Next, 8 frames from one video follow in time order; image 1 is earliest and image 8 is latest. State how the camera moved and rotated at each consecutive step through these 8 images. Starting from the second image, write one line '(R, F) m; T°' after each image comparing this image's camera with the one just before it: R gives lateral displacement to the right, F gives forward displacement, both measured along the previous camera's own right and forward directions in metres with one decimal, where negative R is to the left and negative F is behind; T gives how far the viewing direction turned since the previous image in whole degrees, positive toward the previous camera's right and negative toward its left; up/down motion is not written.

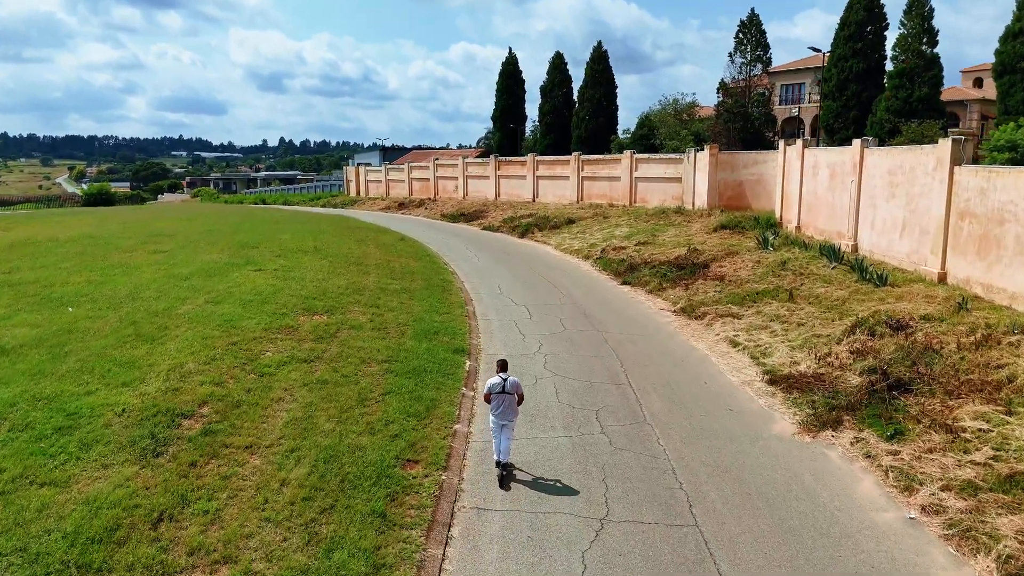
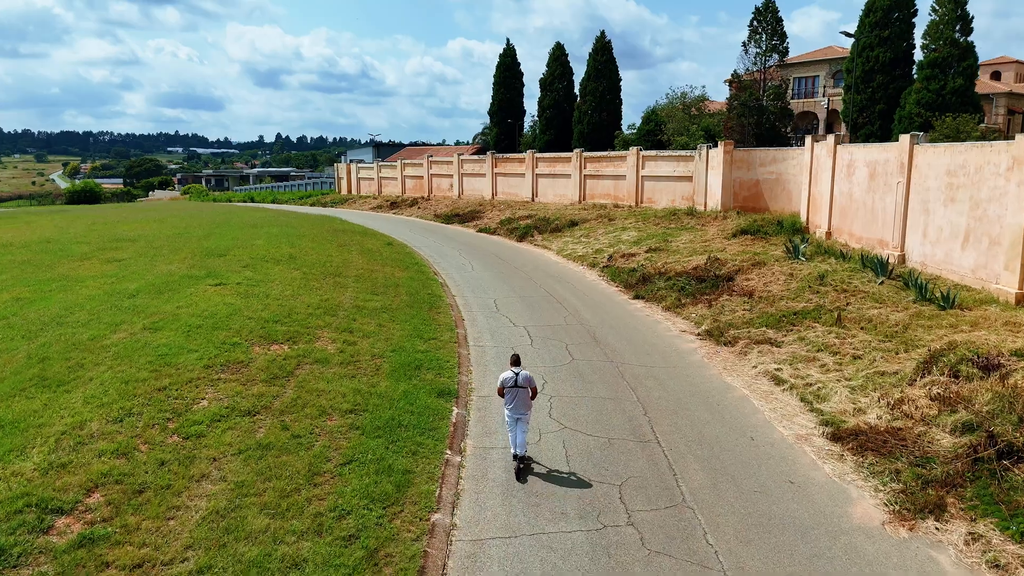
(0.0, +2.0) m; 0°
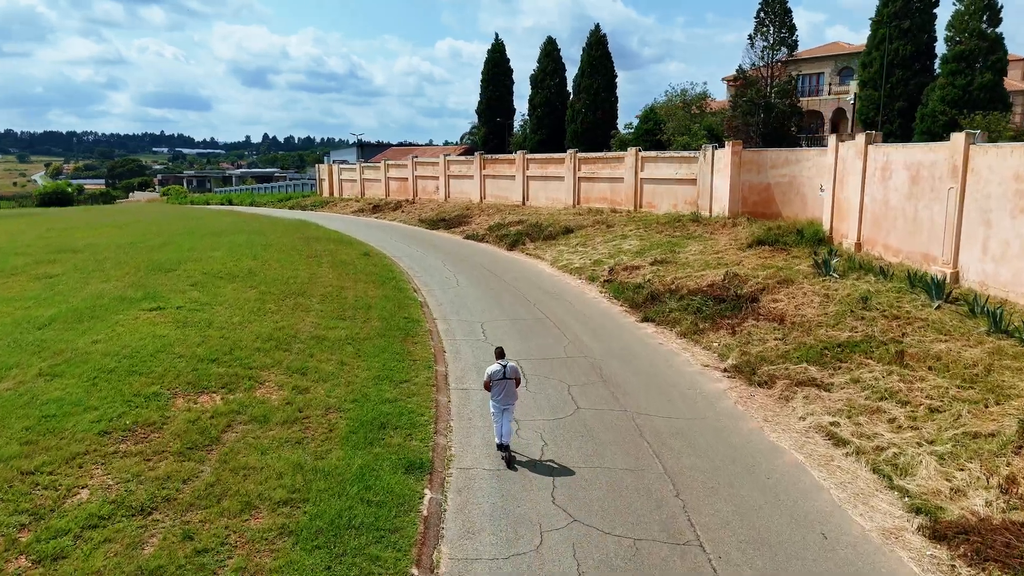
(0.0, +2.0) m; +1°
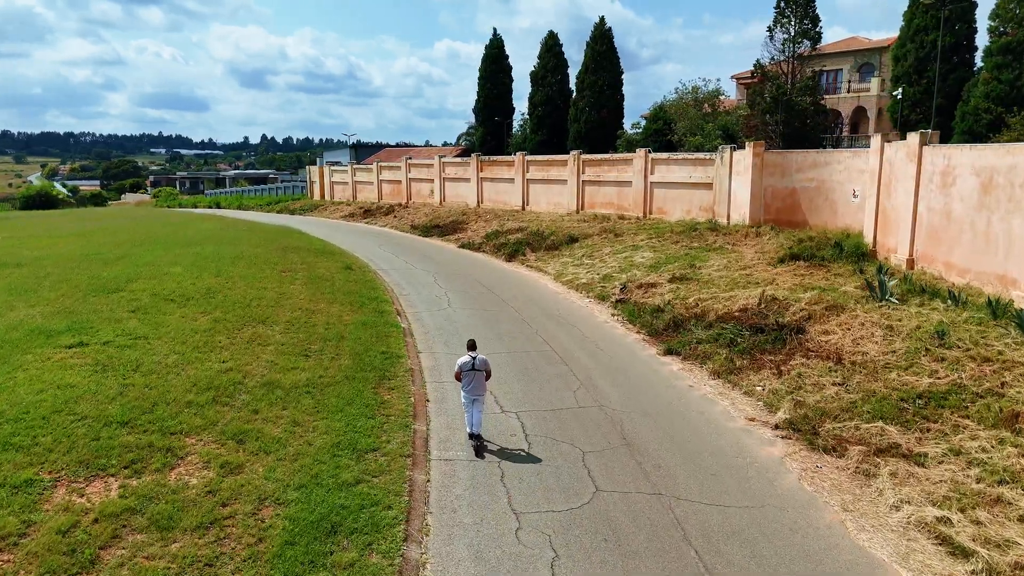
(0.0, +2.0) m; 0°
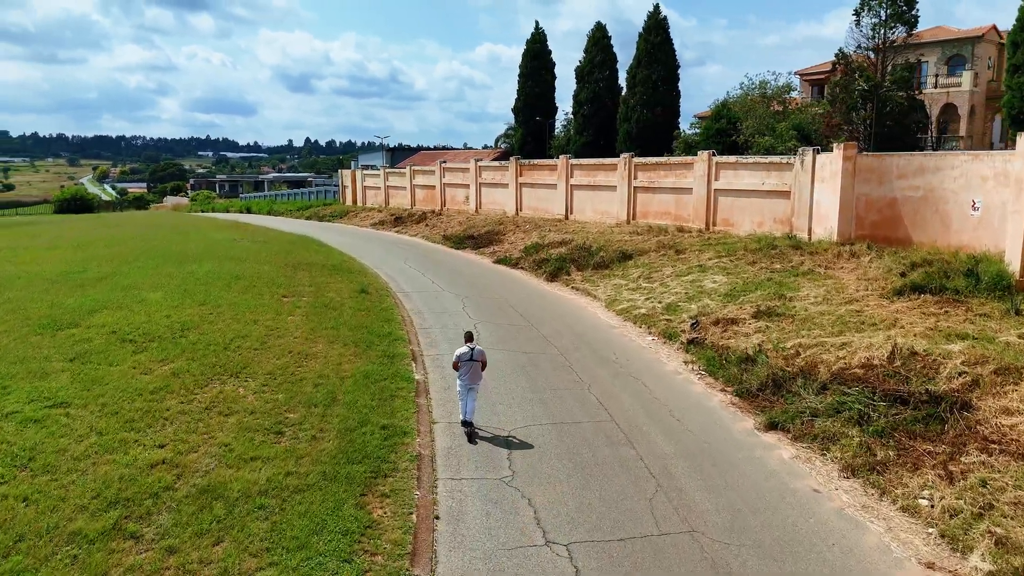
(-0.1, +2.7) m; -3°
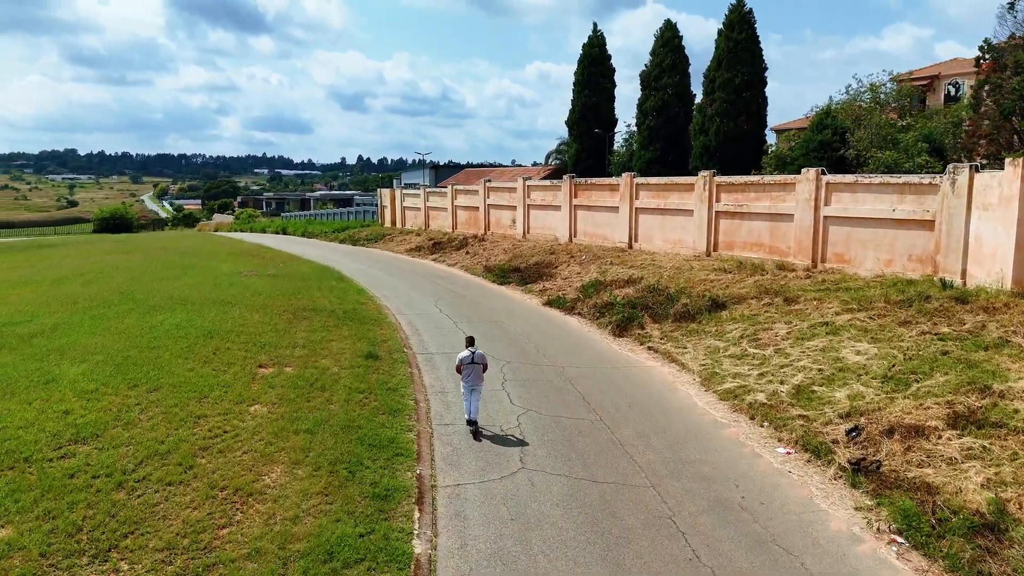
(-0.2, +3.8) m; -4°
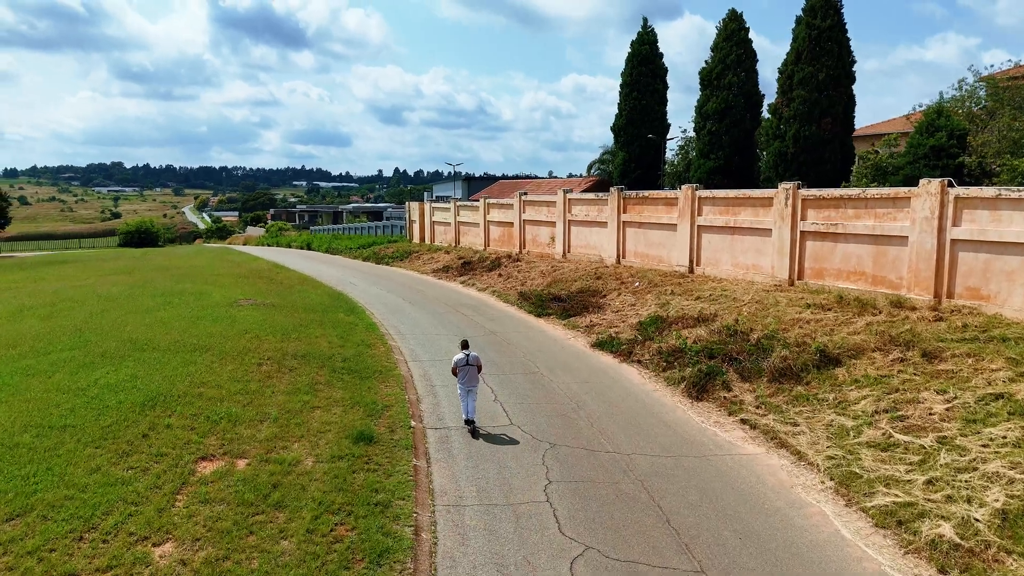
(-0.1, +3.1) m; -3°
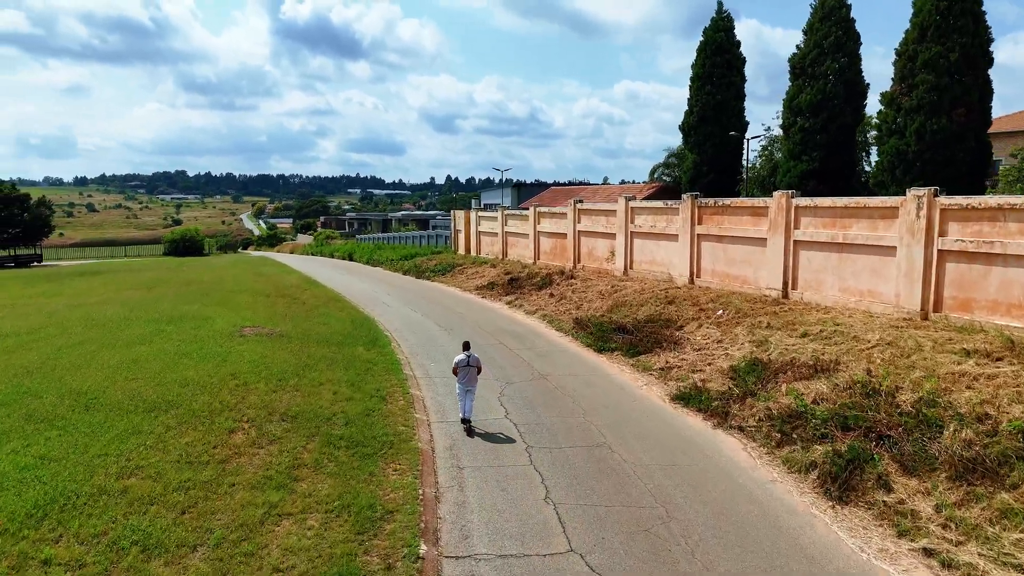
(-0.1, +2.9) m; -4°
